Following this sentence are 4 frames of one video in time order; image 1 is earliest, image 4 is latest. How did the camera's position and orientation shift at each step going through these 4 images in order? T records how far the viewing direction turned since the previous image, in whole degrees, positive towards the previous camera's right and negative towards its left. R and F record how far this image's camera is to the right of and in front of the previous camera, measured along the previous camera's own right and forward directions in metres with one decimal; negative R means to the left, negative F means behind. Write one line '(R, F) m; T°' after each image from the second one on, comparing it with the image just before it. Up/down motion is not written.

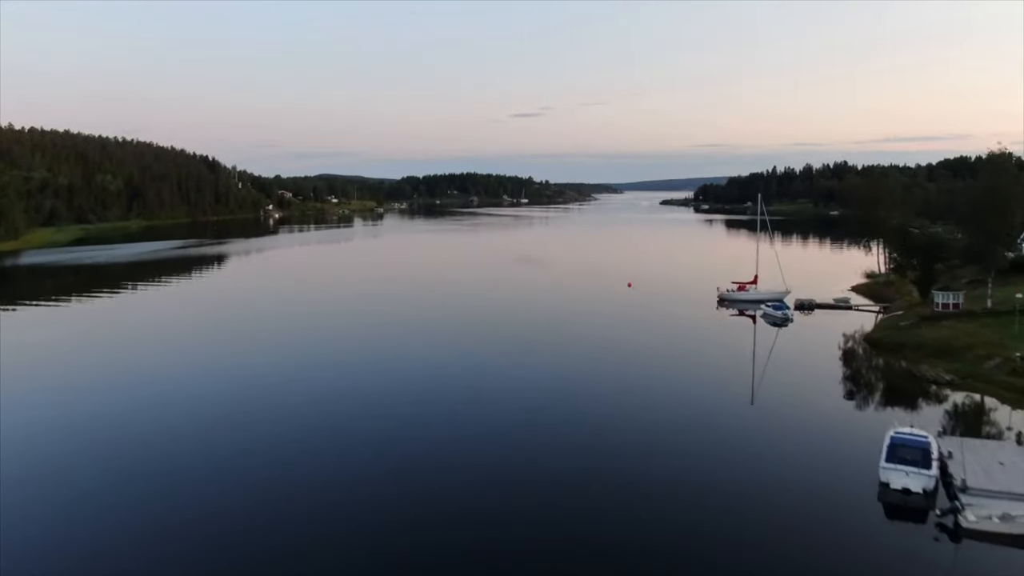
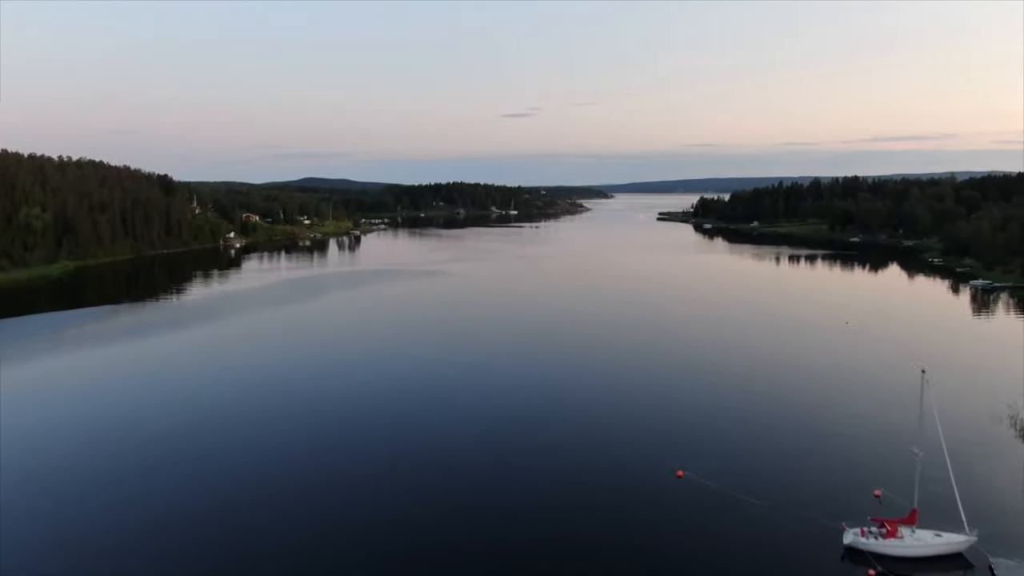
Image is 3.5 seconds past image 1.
(0.0, +2.6) m; +1°
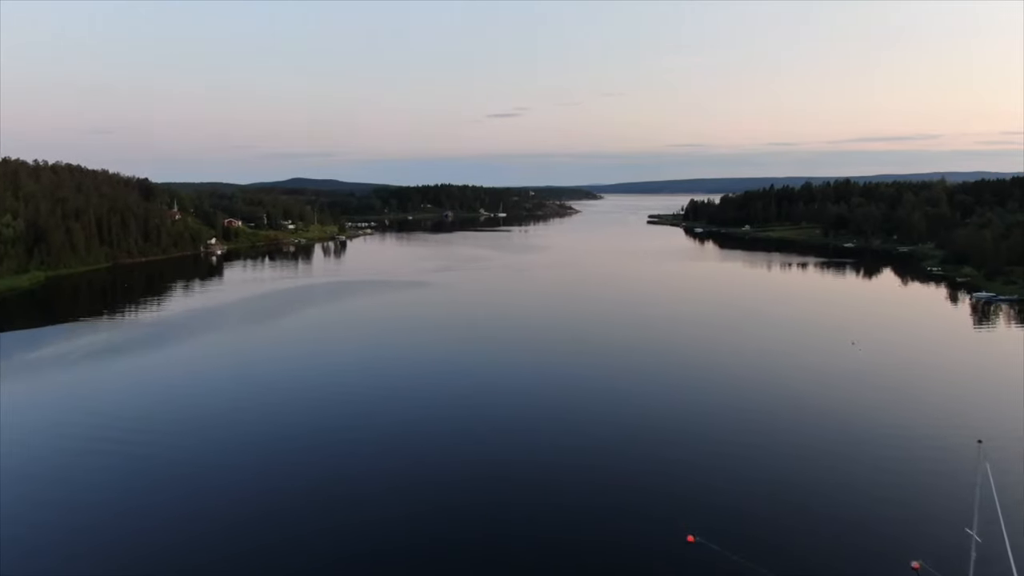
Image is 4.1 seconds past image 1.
(0.0, +0.5) m; +1°
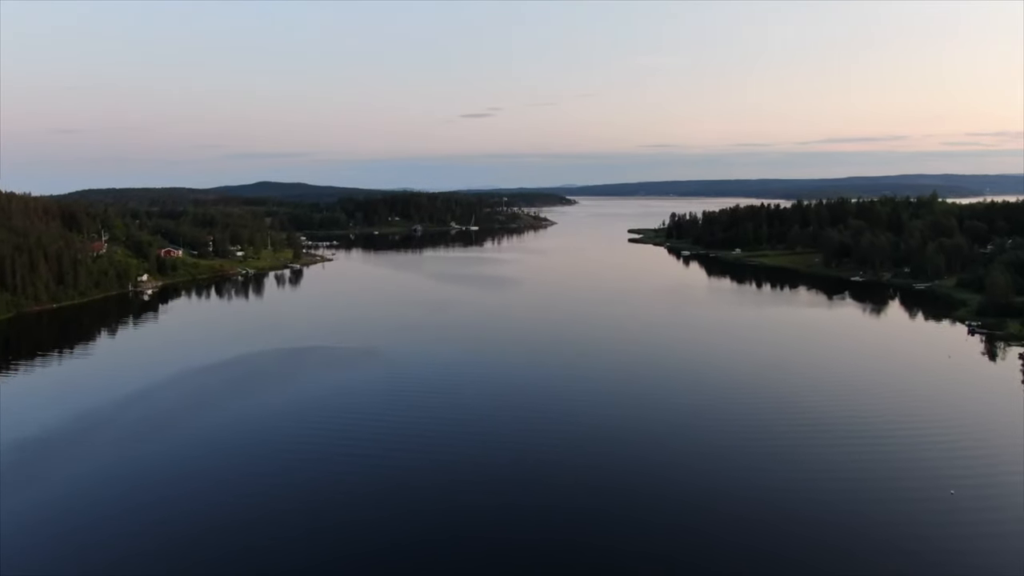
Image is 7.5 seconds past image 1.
(0.0, +2.6) m; +2°
